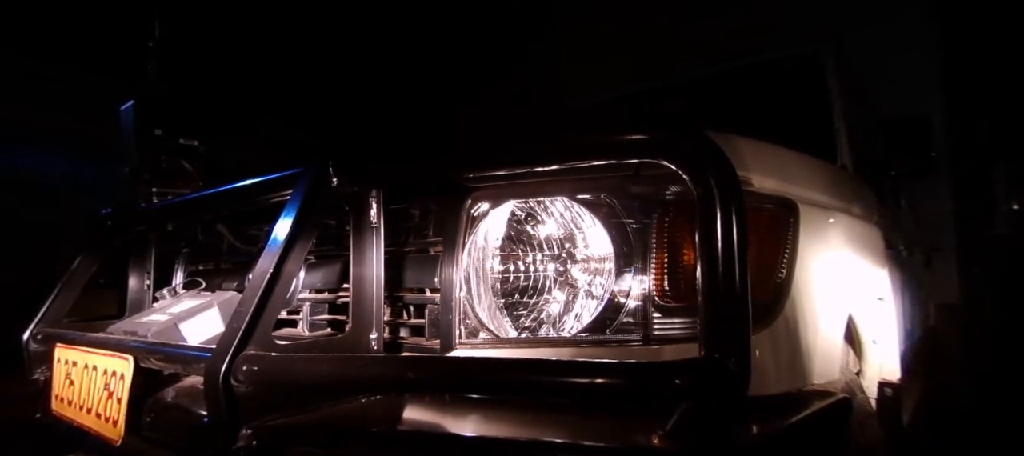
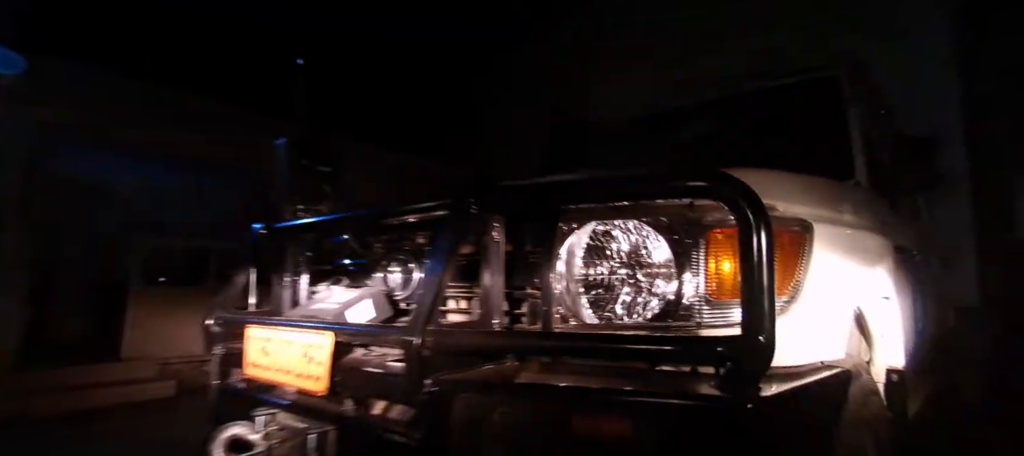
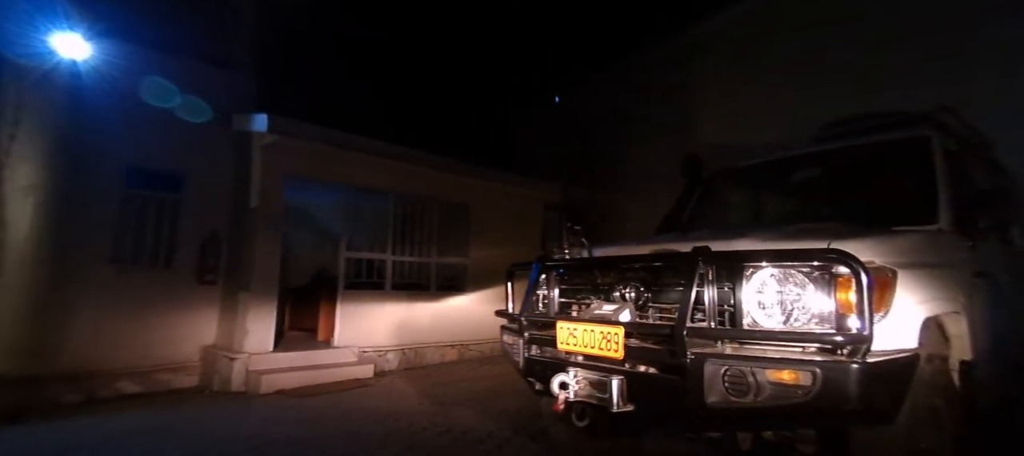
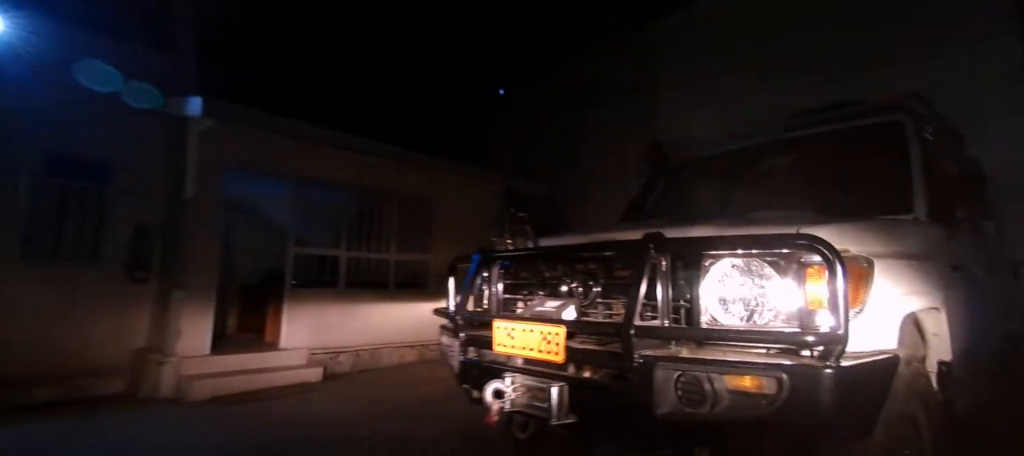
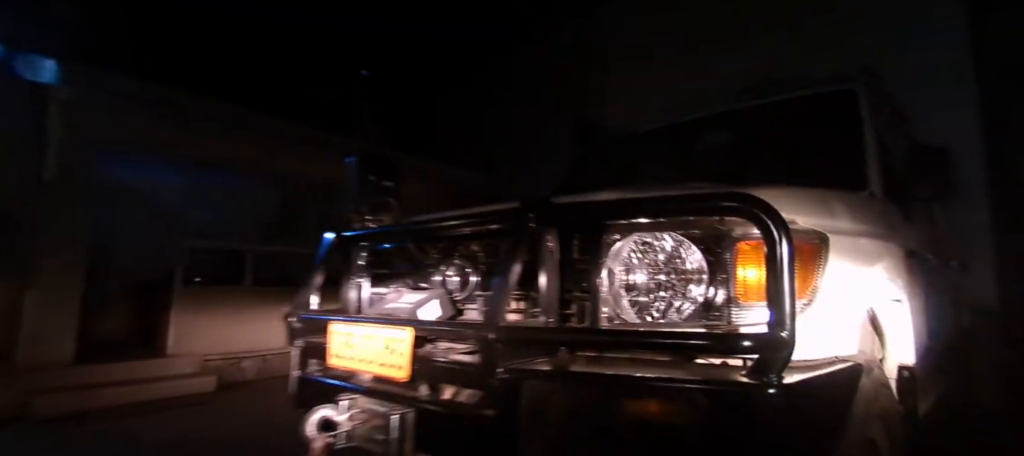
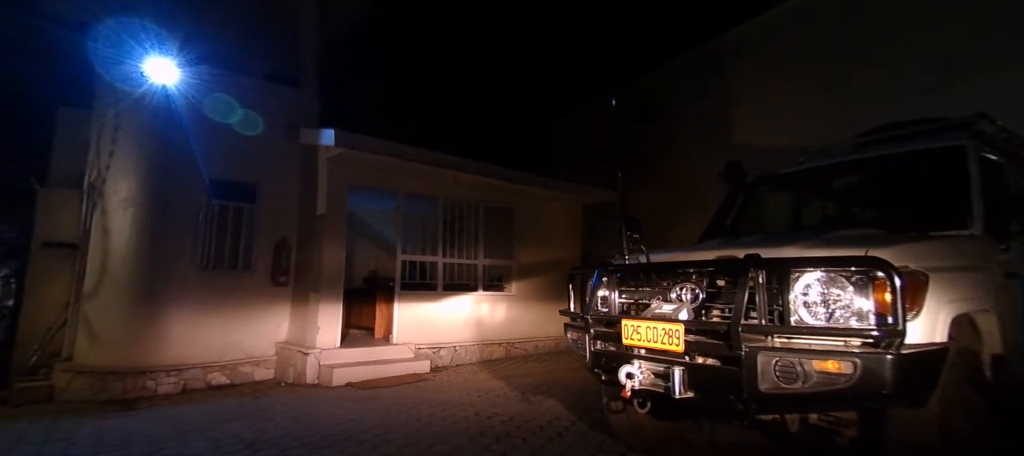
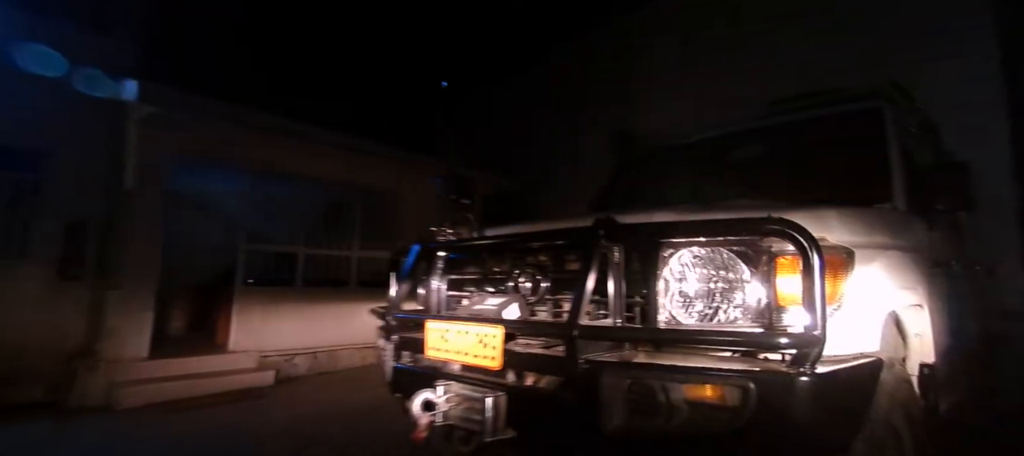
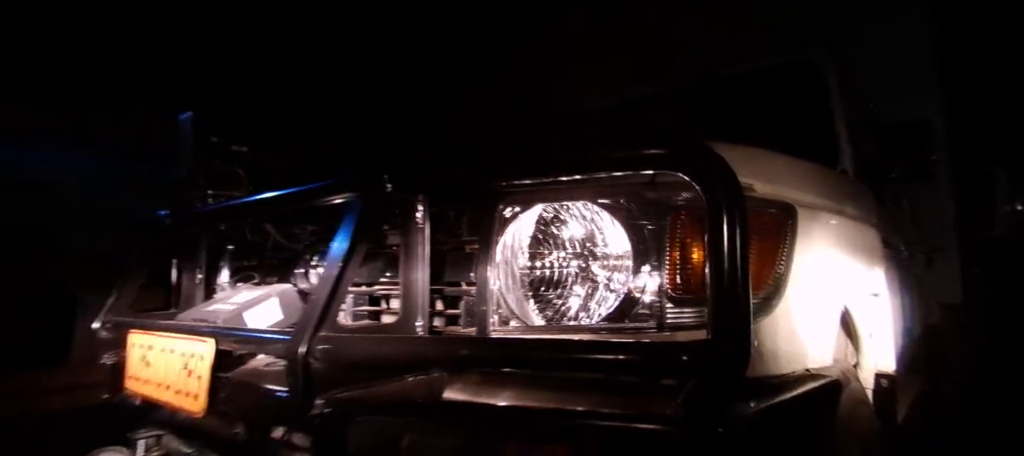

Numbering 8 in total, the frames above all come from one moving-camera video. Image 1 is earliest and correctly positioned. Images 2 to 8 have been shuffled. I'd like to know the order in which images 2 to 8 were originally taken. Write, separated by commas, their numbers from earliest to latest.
8, 2, 5, 7, 4, 3, 6
